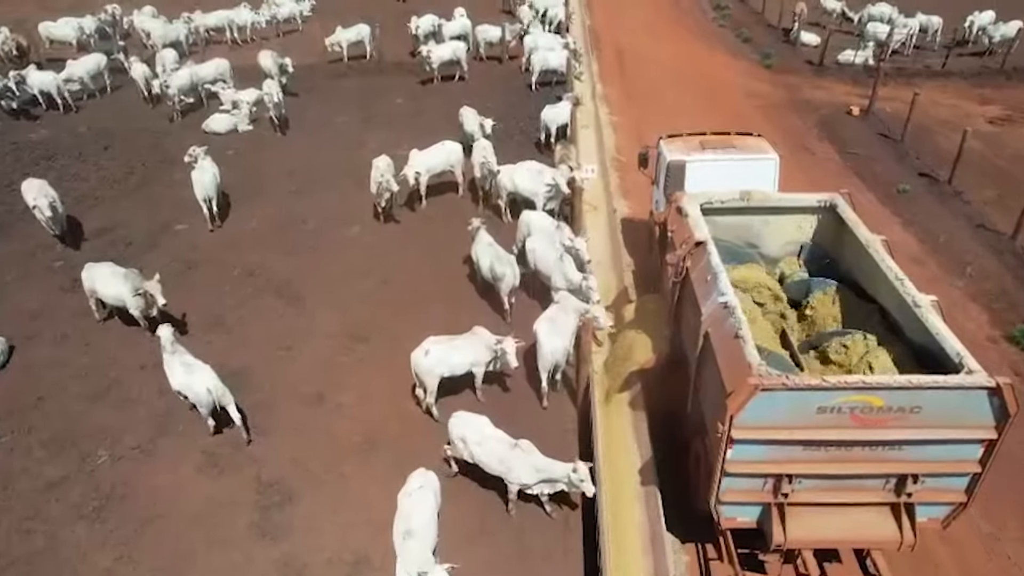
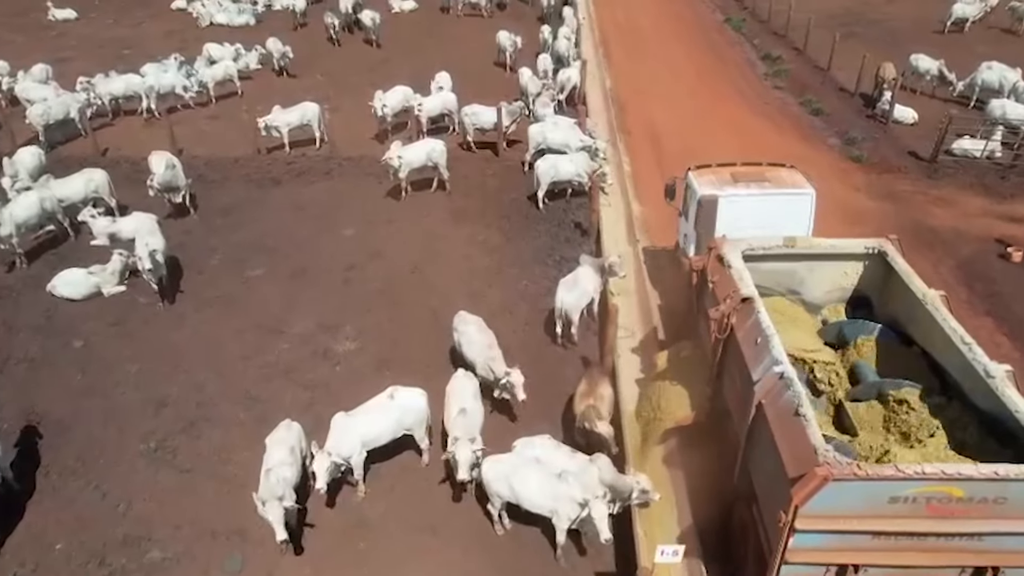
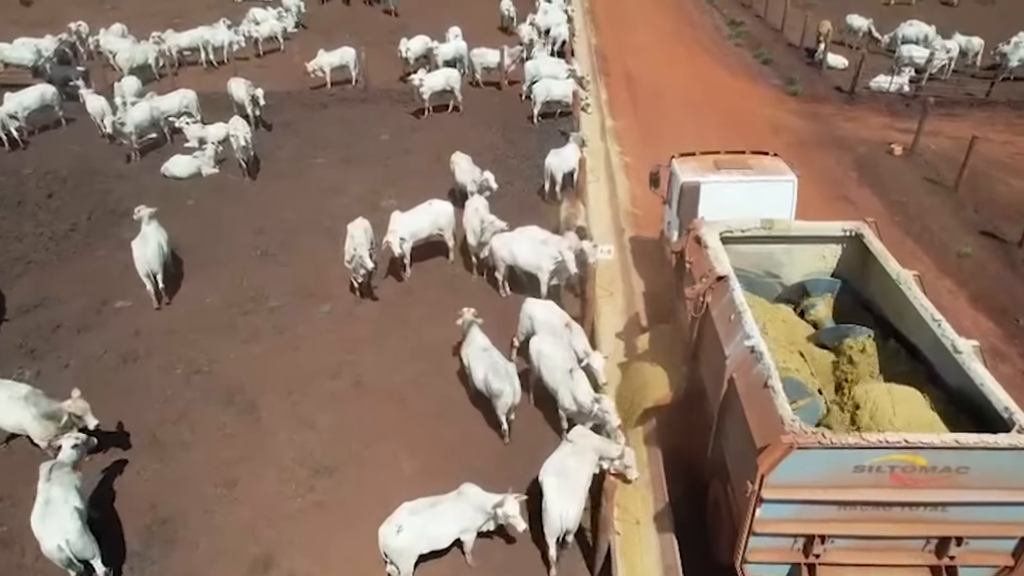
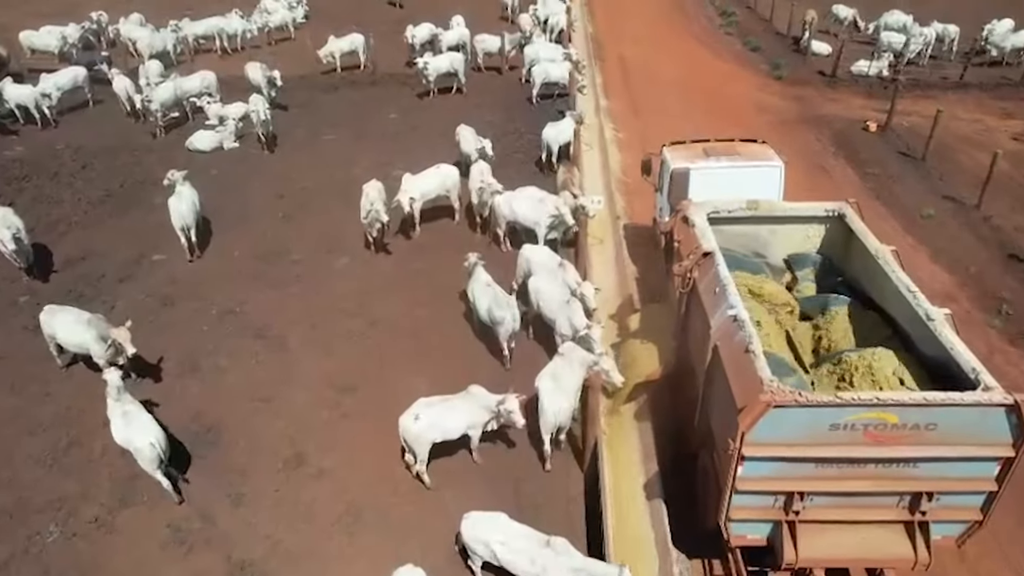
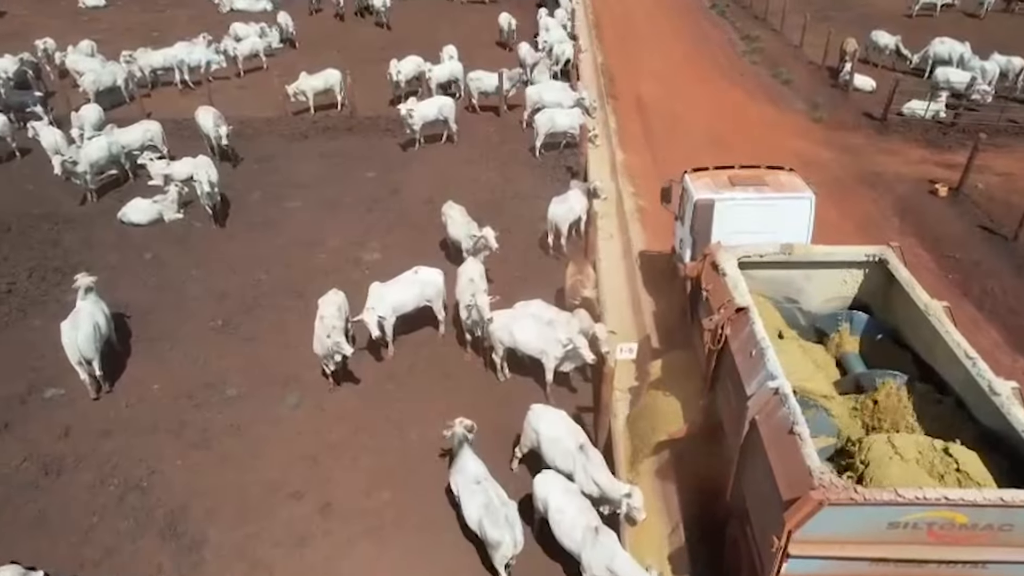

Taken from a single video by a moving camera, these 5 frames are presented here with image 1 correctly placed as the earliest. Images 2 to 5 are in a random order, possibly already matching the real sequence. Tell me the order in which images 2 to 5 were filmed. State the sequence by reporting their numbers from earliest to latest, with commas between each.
4, 3, 5, 2
